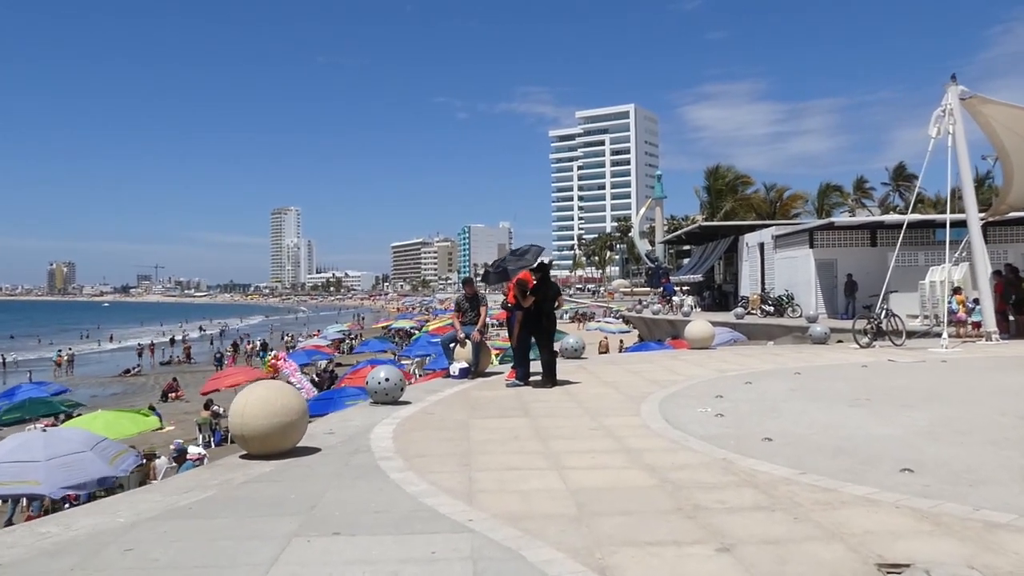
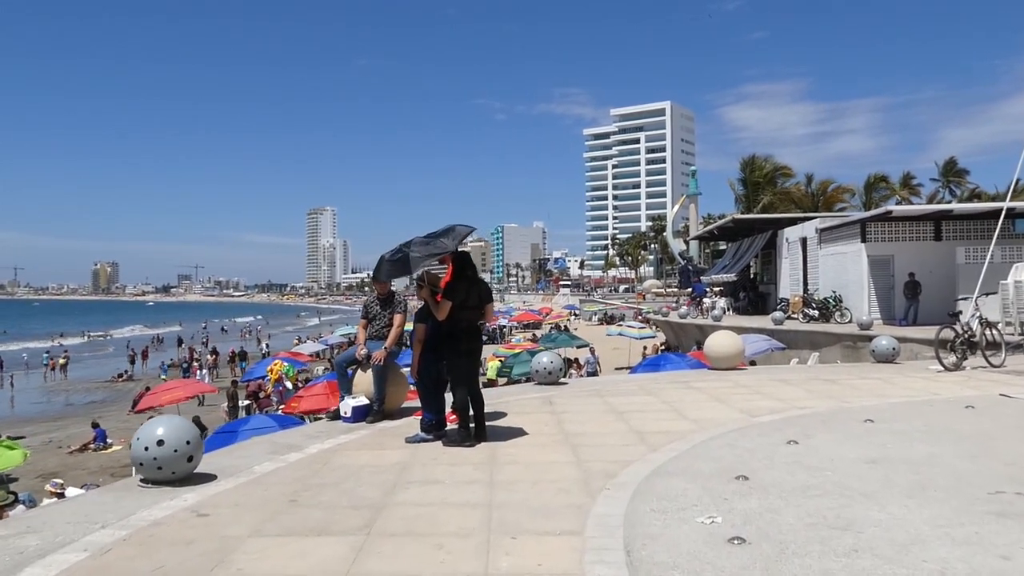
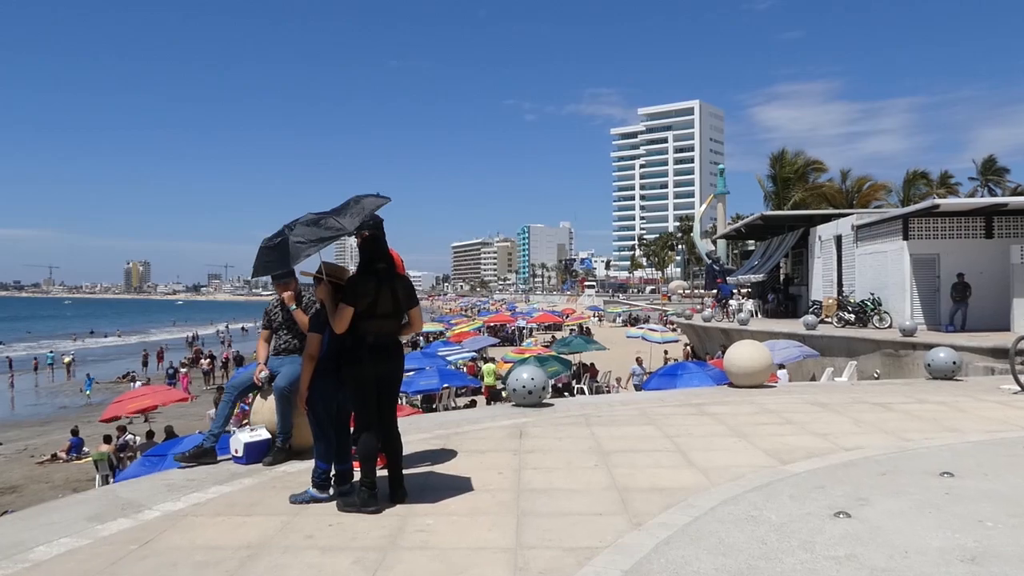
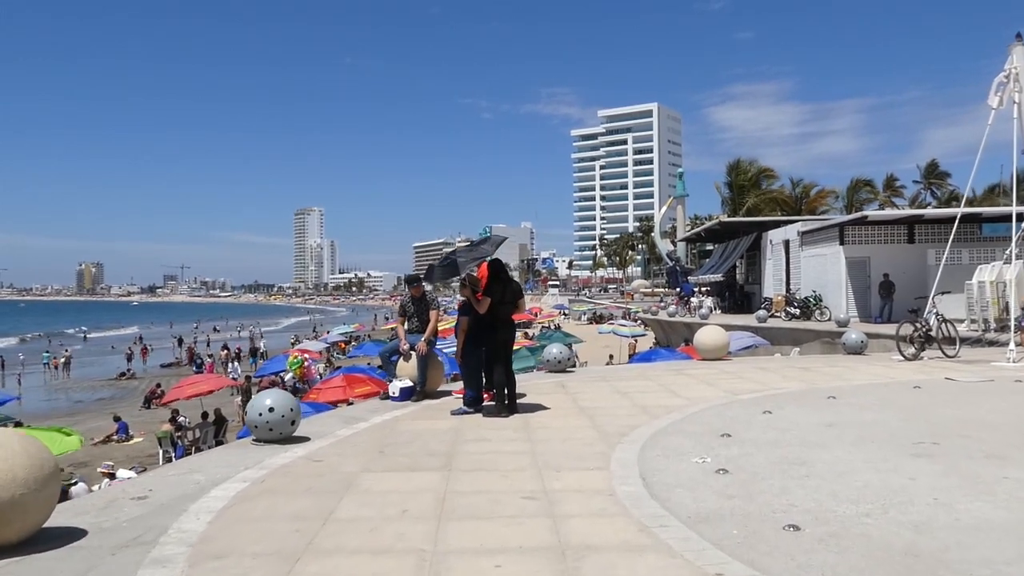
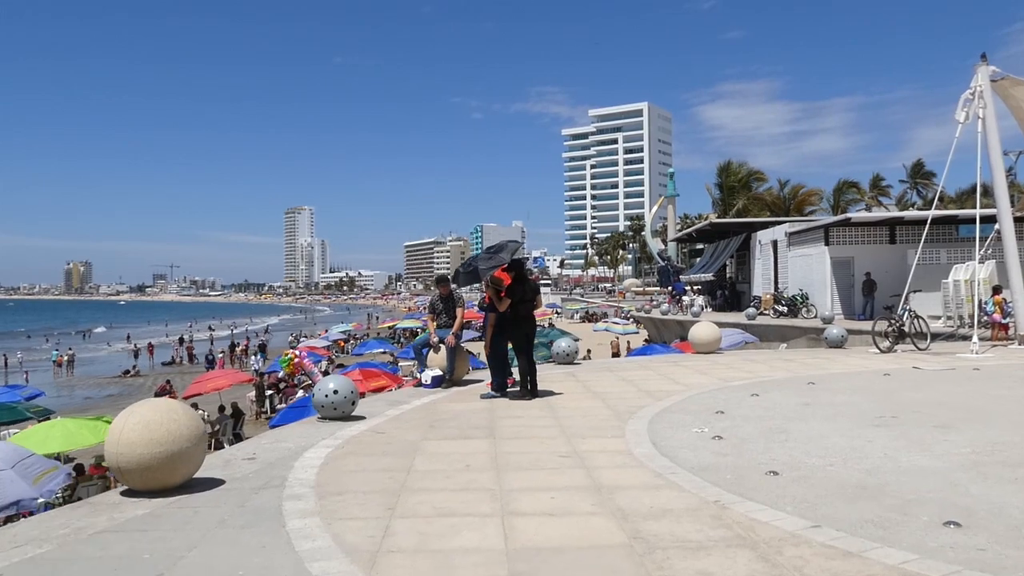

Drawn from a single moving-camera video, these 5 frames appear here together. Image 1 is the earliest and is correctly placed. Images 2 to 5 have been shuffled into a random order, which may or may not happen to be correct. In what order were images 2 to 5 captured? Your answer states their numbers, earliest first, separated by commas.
5, 4, 2, 3
